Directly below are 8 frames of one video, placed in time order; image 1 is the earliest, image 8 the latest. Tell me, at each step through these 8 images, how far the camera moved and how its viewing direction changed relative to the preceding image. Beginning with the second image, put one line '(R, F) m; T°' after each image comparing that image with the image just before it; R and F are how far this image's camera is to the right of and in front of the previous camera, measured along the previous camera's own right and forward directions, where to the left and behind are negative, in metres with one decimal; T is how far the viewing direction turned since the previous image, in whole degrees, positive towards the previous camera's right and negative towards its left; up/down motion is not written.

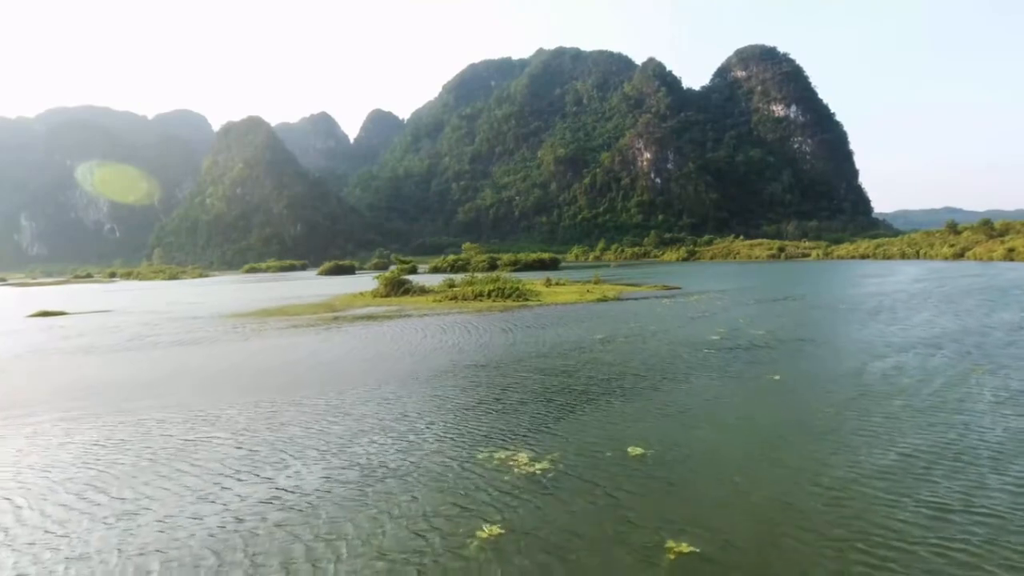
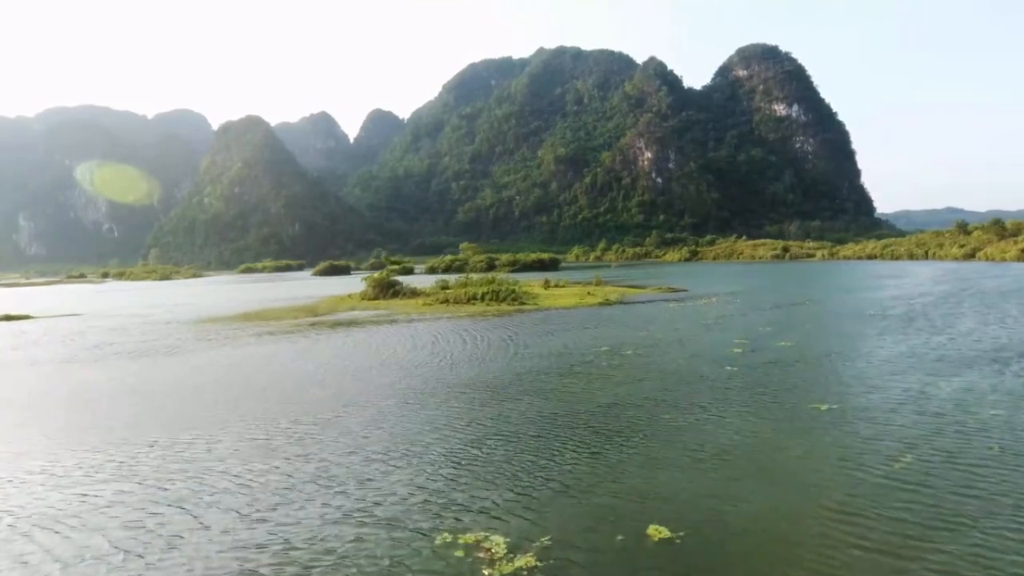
(+0.3, +2.7) m; 0°
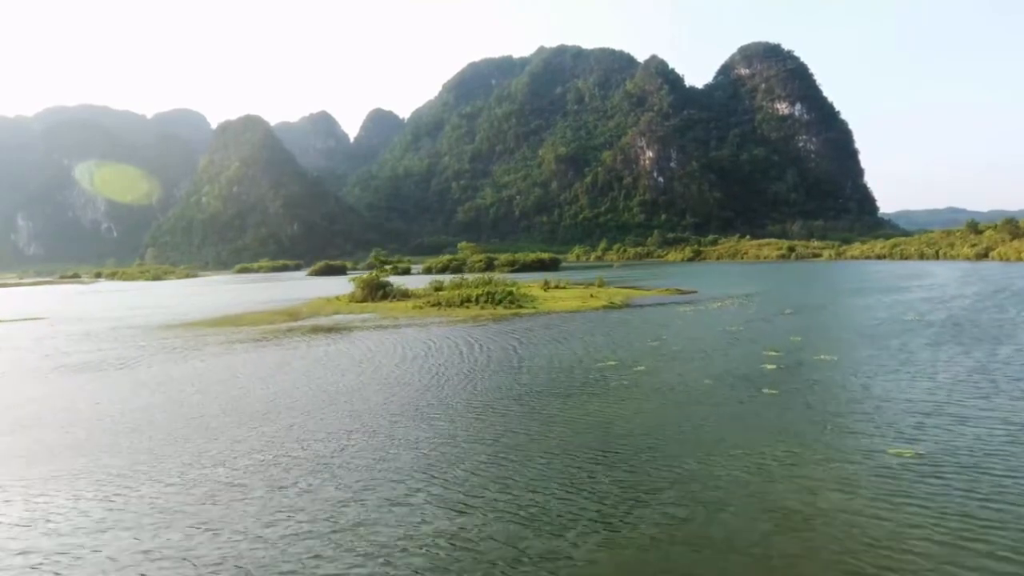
(+0.2, +2.8) m; 0°
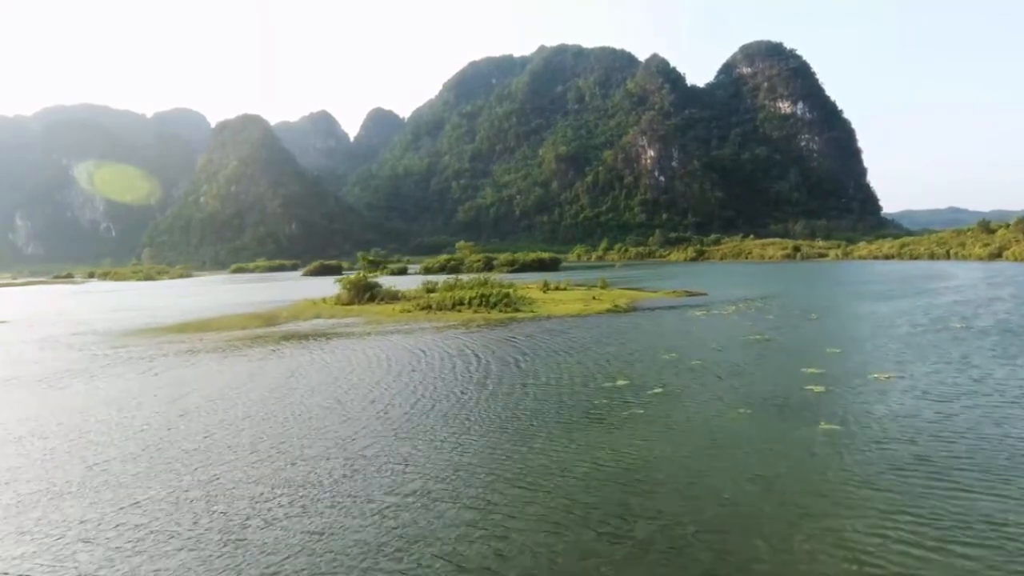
(+0.2, +2.8) m; 0°
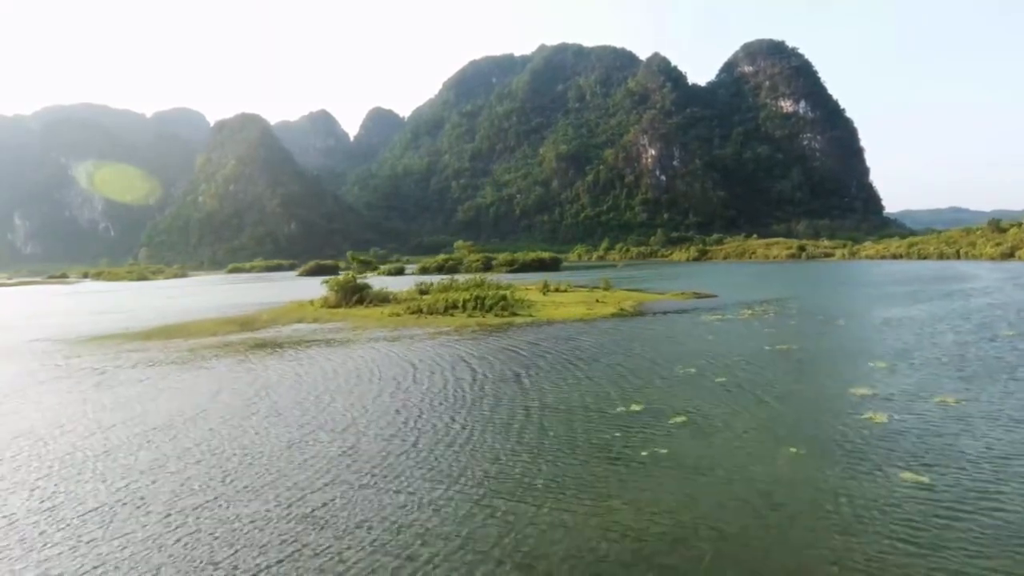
(+0.1, +2.4) m; 0°
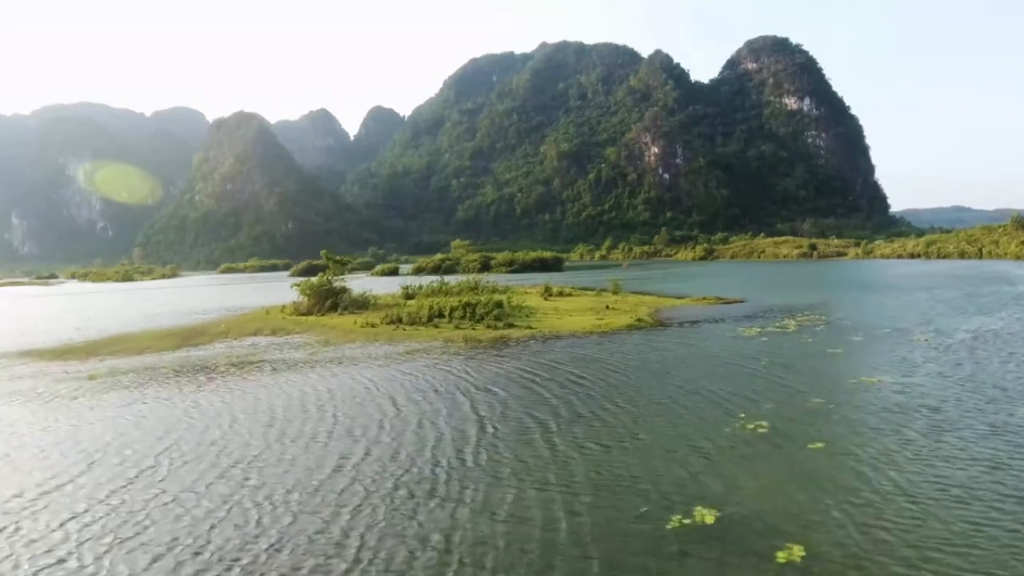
(+0.2, +4.8) m; 0°
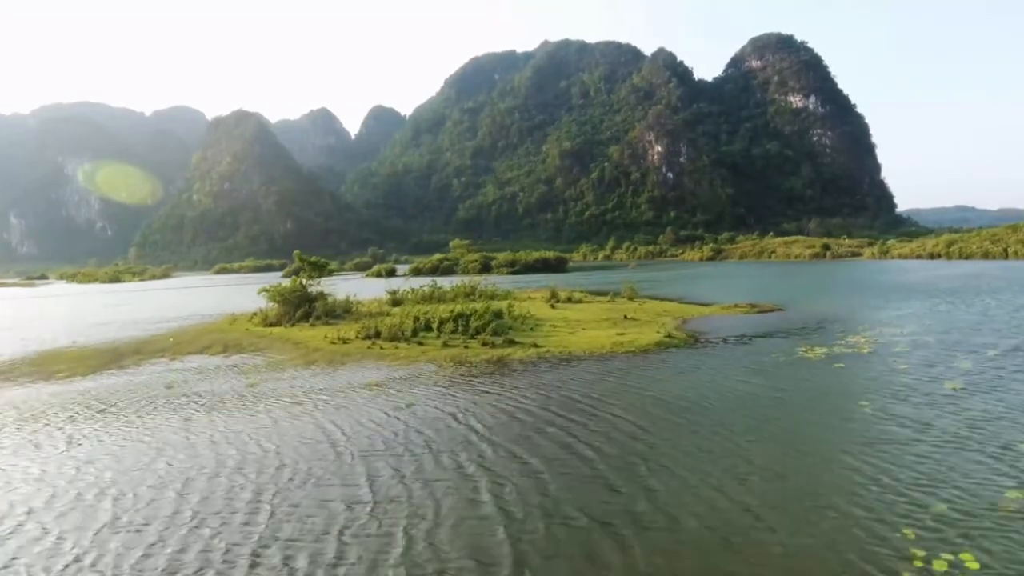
(0.0, +4.6) m; 0°
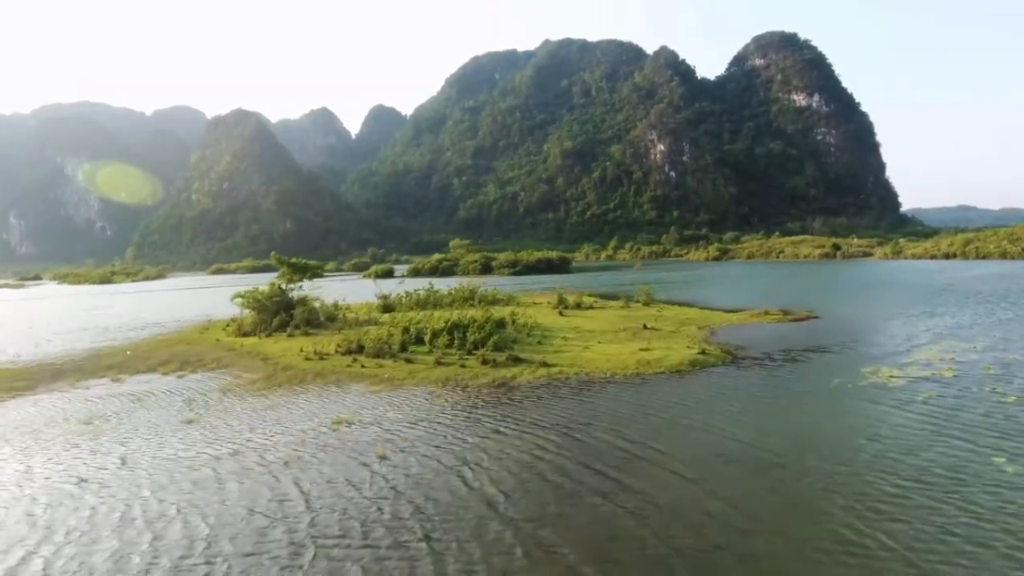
(-0.1, +3.1) m; 0°
